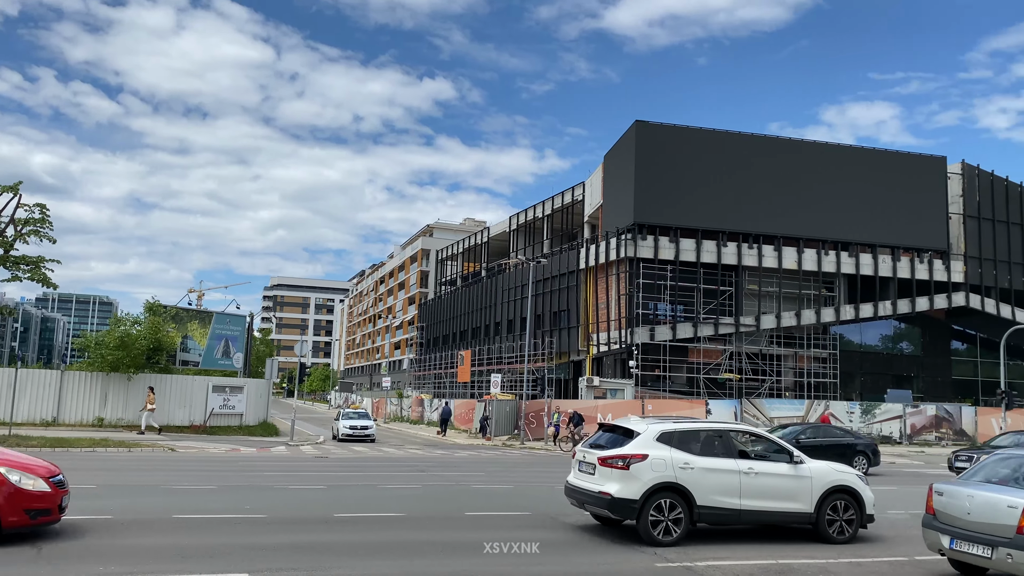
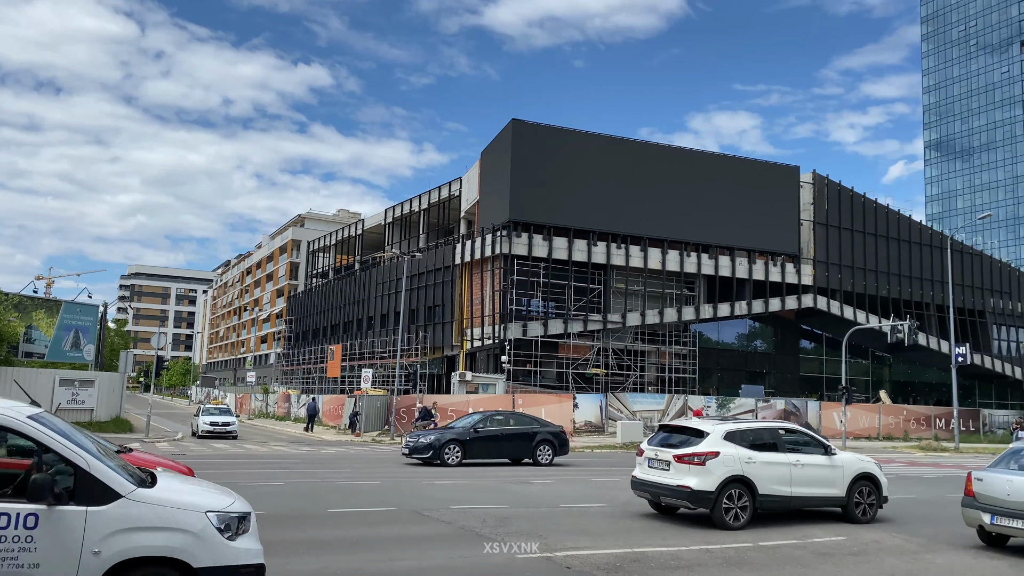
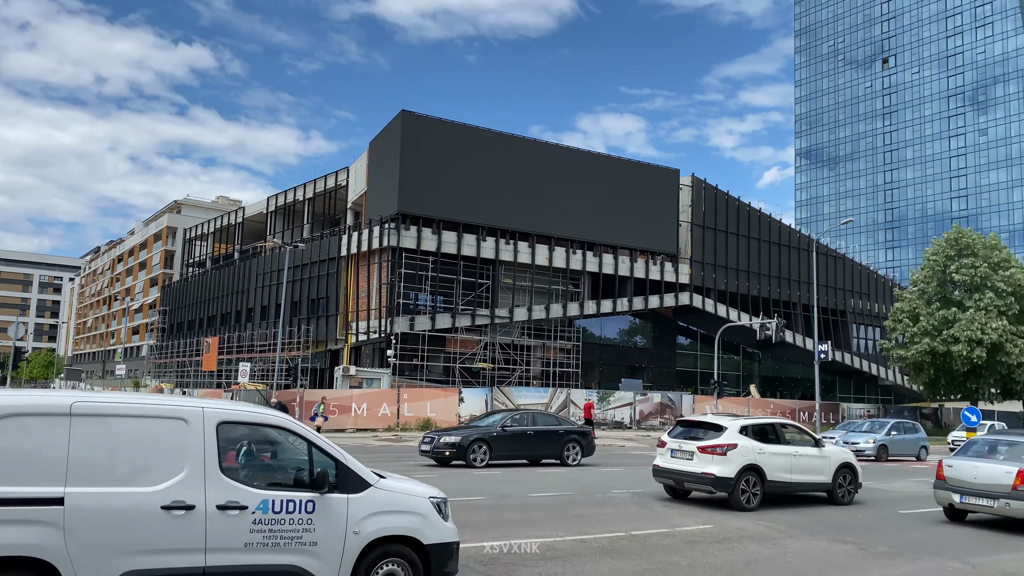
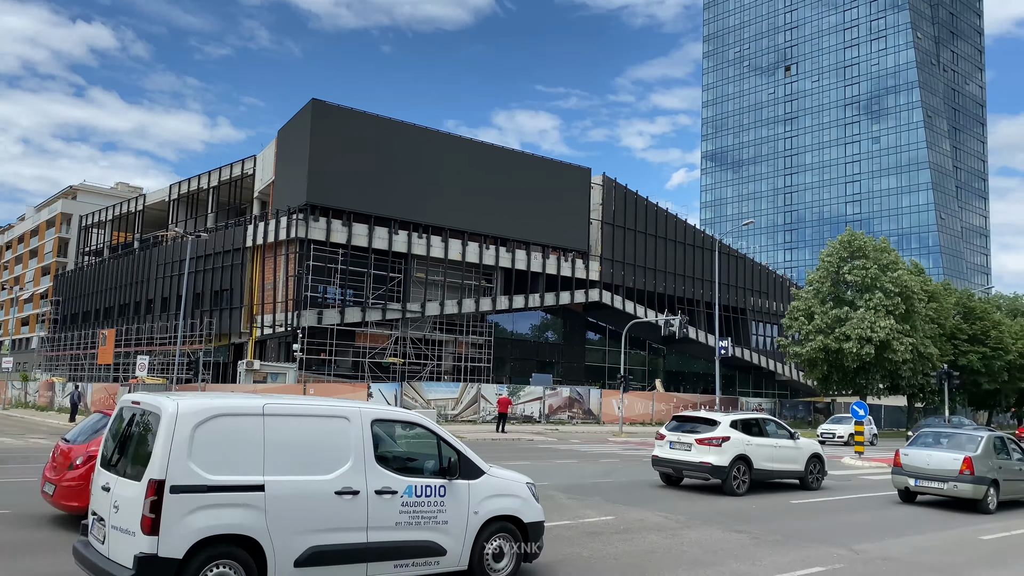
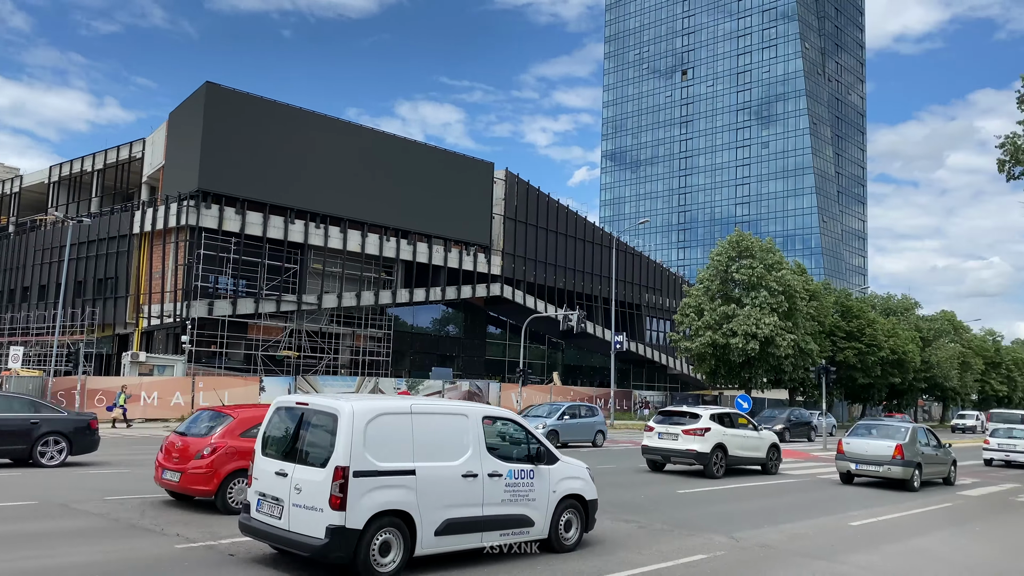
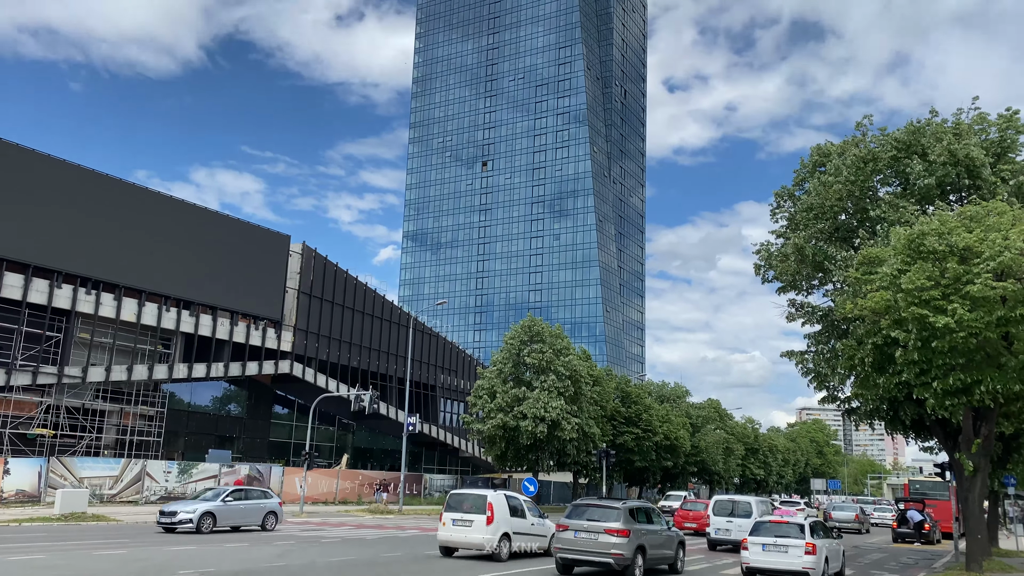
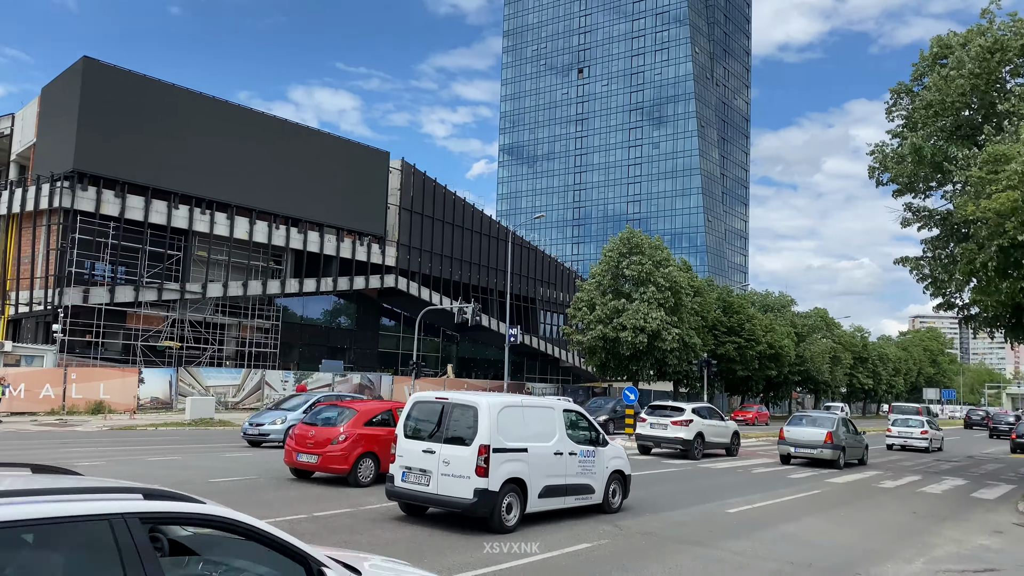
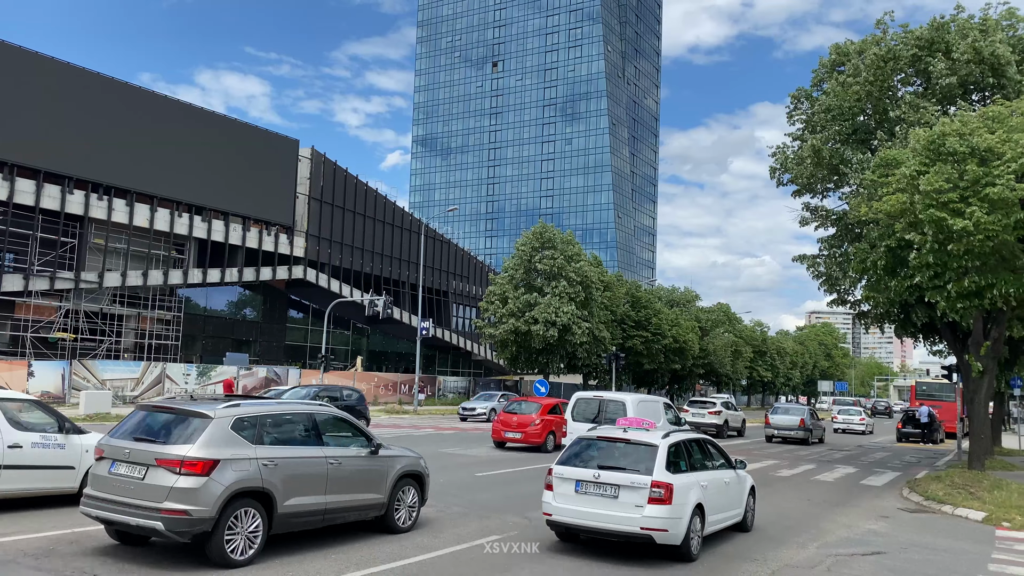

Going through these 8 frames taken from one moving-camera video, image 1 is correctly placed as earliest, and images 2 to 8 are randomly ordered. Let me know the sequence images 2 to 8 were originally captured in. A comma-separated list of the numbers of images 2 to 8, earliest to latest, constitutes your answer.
2, 3, 4, 5, 7, 8, 6
